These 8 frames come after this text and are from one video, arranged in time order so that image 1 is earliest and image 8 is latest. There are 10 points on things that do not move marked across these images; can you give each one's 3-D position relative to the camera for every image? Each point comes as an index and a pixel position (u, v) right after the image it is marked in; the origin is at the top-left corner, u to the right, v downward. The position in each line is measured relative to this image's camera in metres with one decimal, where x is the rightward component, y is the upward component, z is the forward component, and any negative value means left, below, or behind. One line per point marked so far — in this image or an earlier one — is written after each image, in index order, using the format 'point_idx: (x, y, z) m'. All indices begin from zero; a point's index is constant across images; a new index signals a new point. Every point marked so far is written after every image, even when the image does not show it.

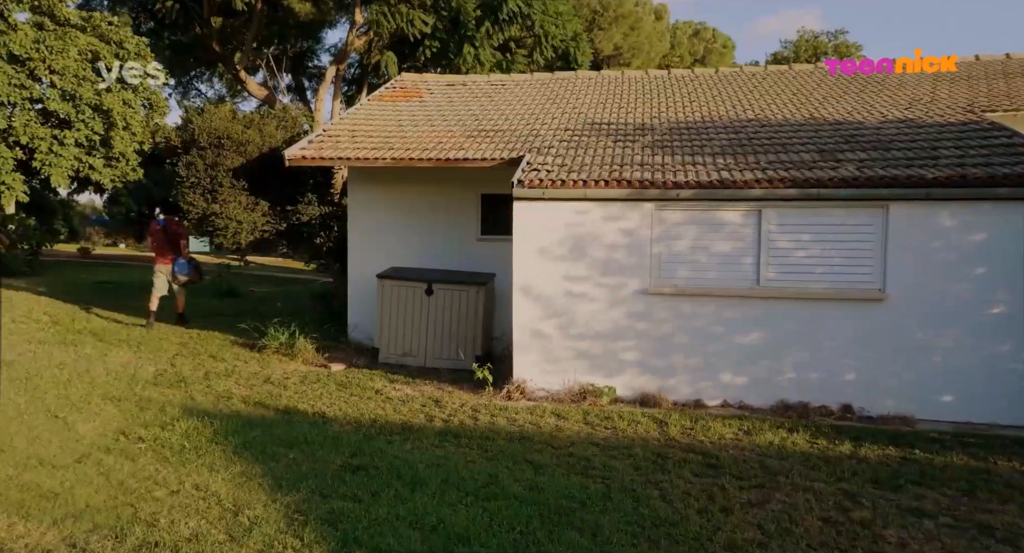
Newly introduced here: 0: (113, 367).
0: (-4.8, -1.1, +9.1) m
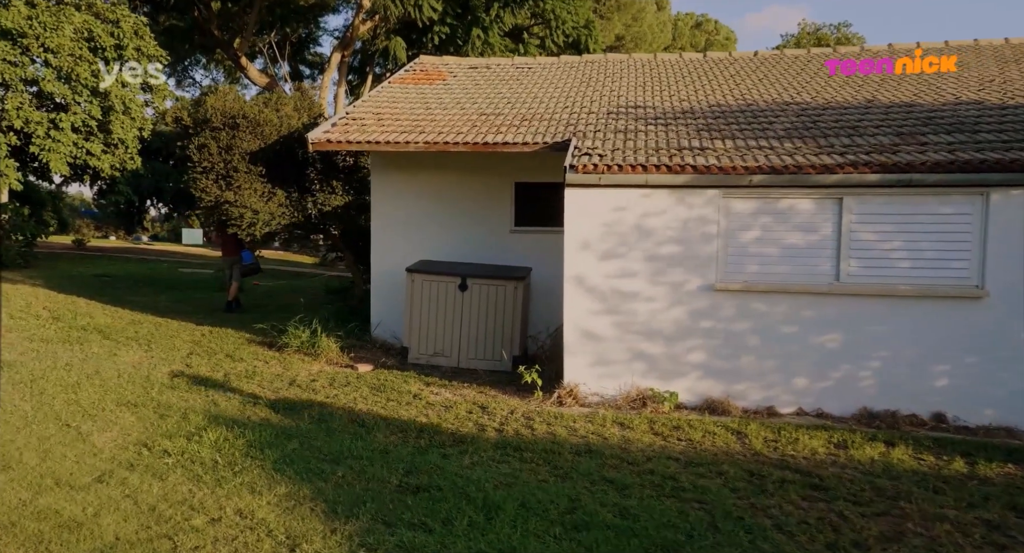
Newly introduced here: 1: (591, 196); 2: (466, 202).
0: (-4.4, -1.0, +8.5) m
1: (+0.7, +0.8, +7.4) m
2: (-0.6, +1.1, +10.5) m
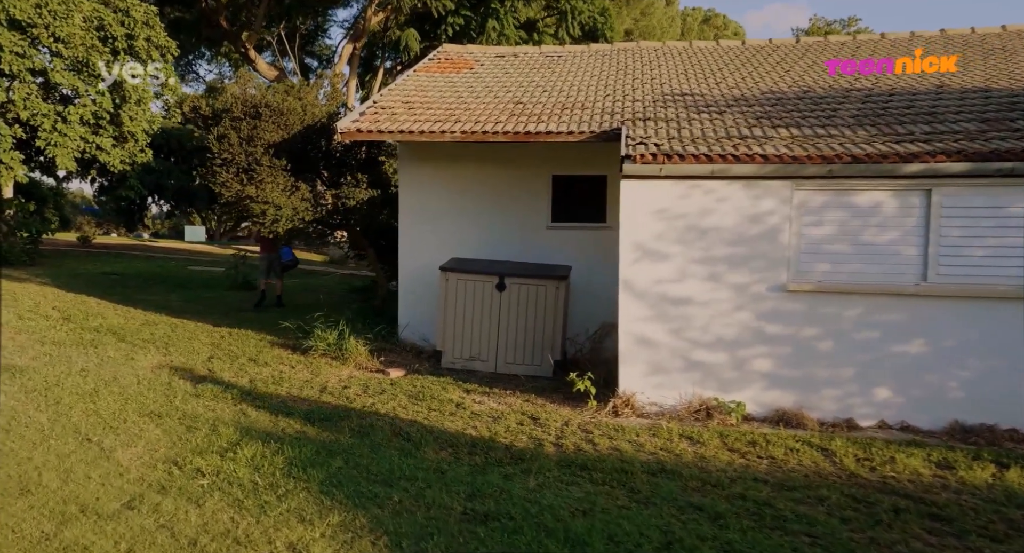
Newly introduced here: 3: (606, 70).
0: (-3.9, -1.0, +7.9) m
1: (+1.1, +0.8, +6.8) m
2: (-0.2, +1.1, +10.0) m
3: (+1.4, +3.1, +11.2) m
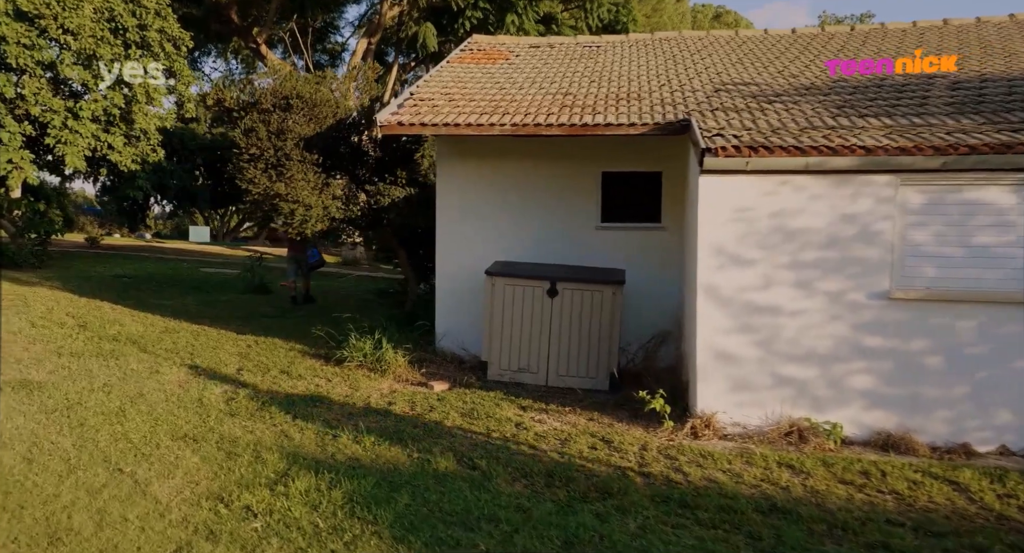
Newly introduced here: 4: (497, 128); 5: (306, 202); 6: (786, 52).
0: (-3.3, -1.1, +7.3) m
1: (+1.7, +0.7, +6.2) m
2: (+0.4, +1.0, +9.3) m
3: (+2.0, +3.1, +10.6) m
4: (-0.2, +1.6, +8.1) m
5: (-2.5, +0.9, +9.2) m
6: (+3.7, +3.0, +10.3) m
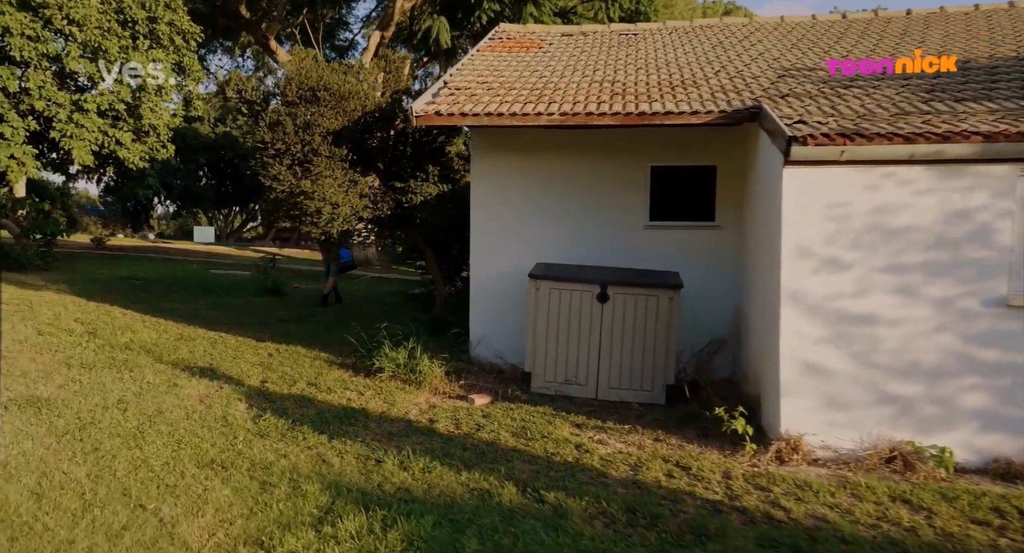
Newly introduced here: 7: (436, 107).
0: (-2.8, -1.1, +6.7) m
1: (+2.2, +0.7, +5.5) m
2: (+0.9, +1.0, +8.7) m
3: (+2.5, +3.0, +9.9) m
4: (+0.3, +1.5, +7.4) m
5: (-2.0, +0.9, +8.5) m
6: (+4.2, +3.0, +9.6) m
7: (-0.8, +1.7, +7.7) m
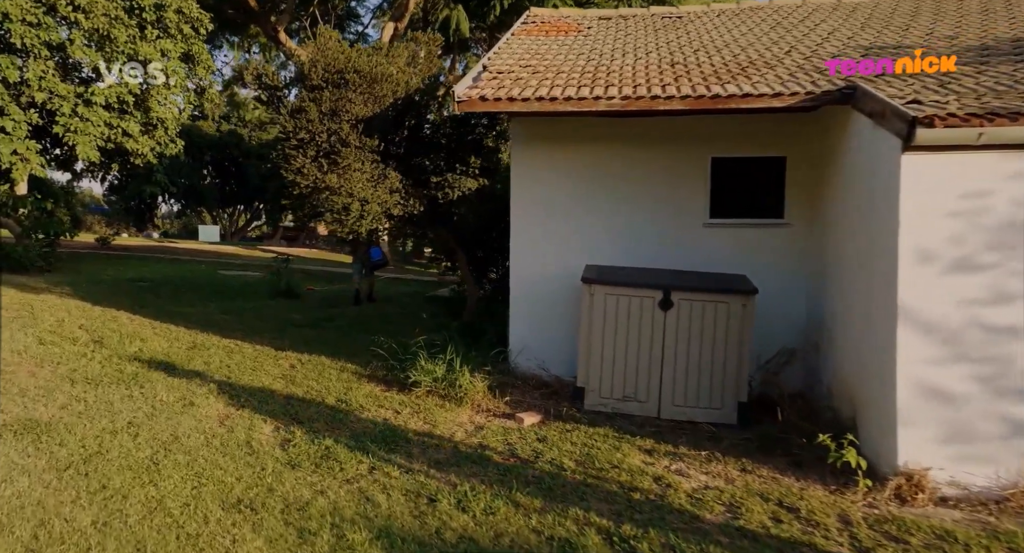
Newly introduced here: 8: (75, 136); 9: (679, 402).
0: (-2.4, -1.2, +5.9) m
1: (+2.6, +0.6, +4.7) m
2: (+1.4, +0.9, +7.9) m
3: (+3.0, +3.0, +9.1) m
4: (+0.8, +1.5, +6.6) m
5: (-1.5, +0.8, +7.7) m
6: (+4.7, +3.0, +8.8) m
7: (-0.3, +1.7, +6.9) m
8: (-6.4, +2.0, +11.1) m
9: (+1.5, -1.1, +6.9) m
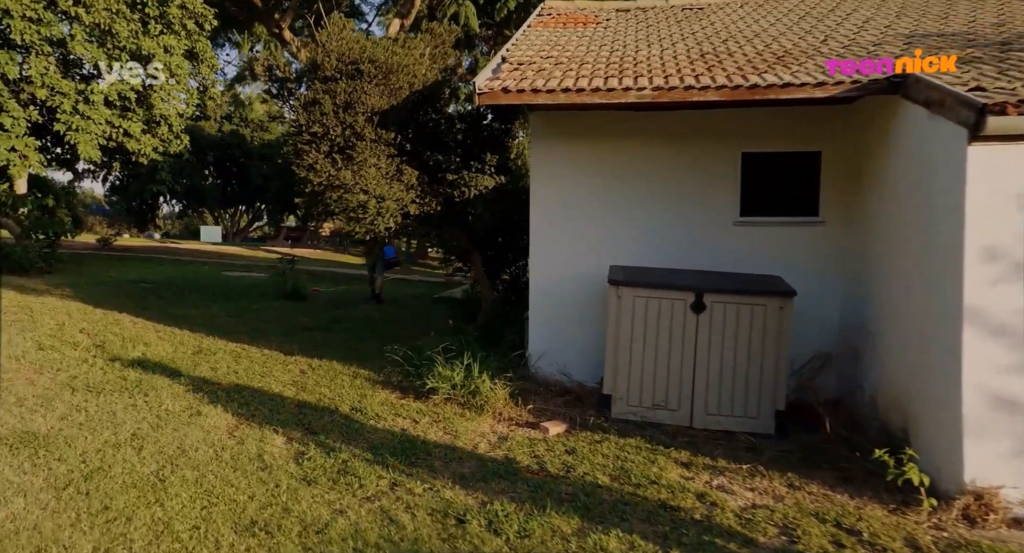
0: (-2.2, -1.2, +5.5) m
1: (+2.8, +0.6, +4.3) m
2: (+1.6, +0.9, +7.5) m
3: (+3.2, +3.0, +8.7) m
4: (+1.0, +1.5, +6.2) m
5: (-1.3, +0.8, +7.4) m
6: (+4.9, +2.9, +8.4) m
7: (-0.1, +1.7, +6.5) m
8: (-6.2, +2.0, +10.7) m
9: (+1.7, -1.2, +6.5) m
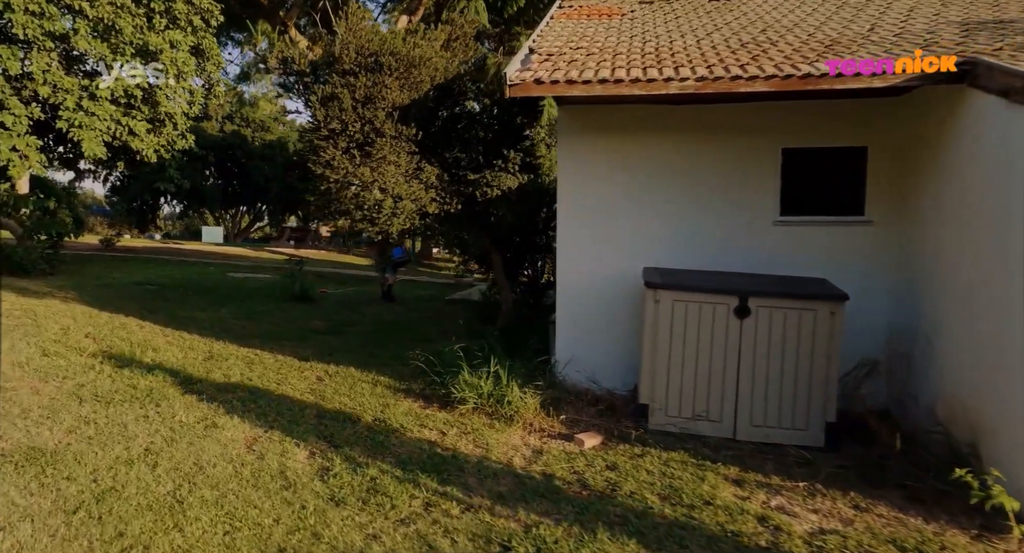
0: (-1.9, -1.2, +5.2) m
1: (+3.1, +0.6, +4.0) m
2: (+1.9, +0.9, +7.1) m
3: (+3.4, +2.9, +8.4) m
4: (+1.3, +1.5, +5.9) m
5: (-1.1, +0.8, +7.0) m
6: (+5.2, +2.9, +8.1) m
7: (+0.2, +1.6, +6.2) m
8: (-5.9, +2.0, +10.4) m
9: (+2.0, -1.2, +6.2) m
